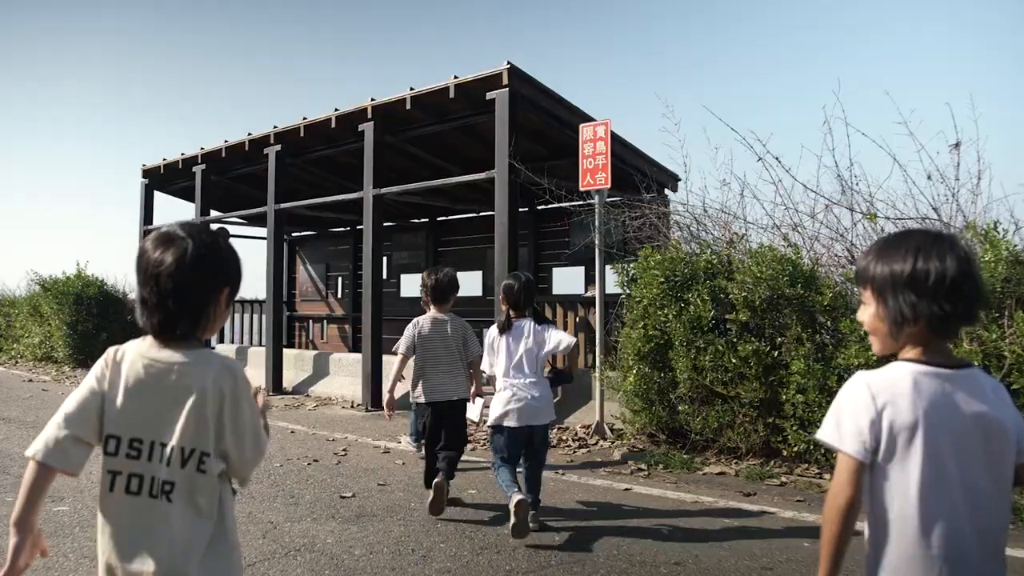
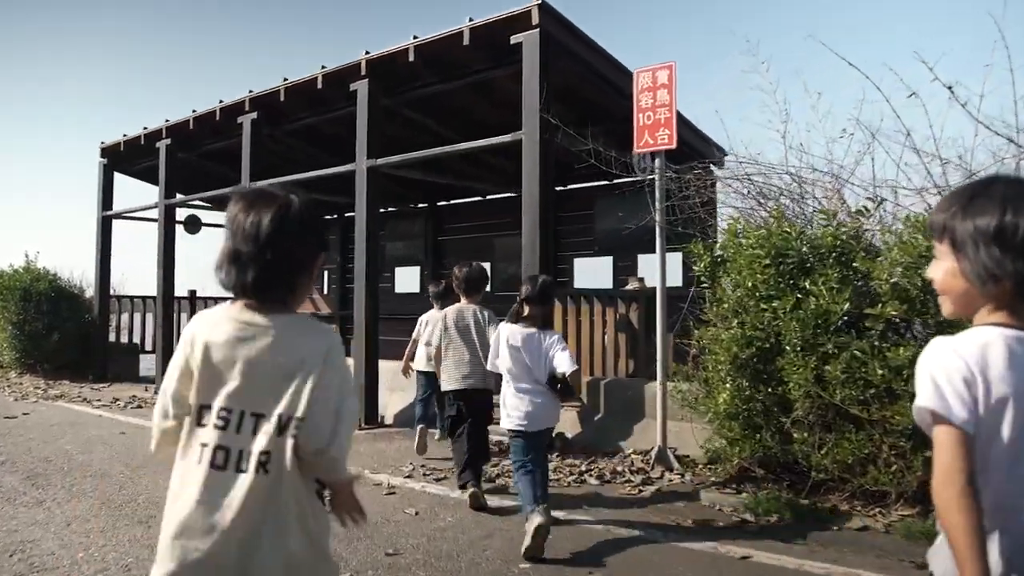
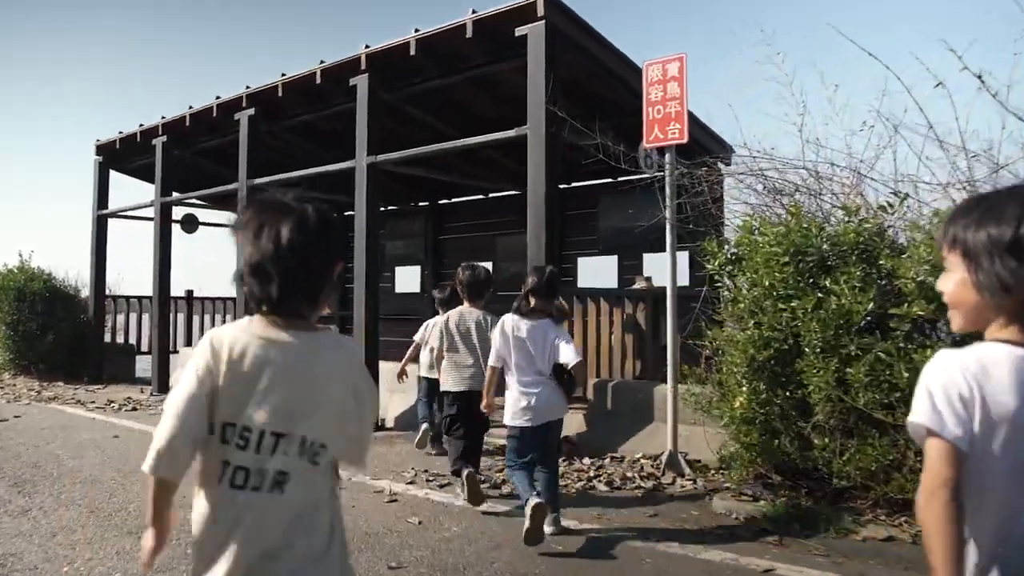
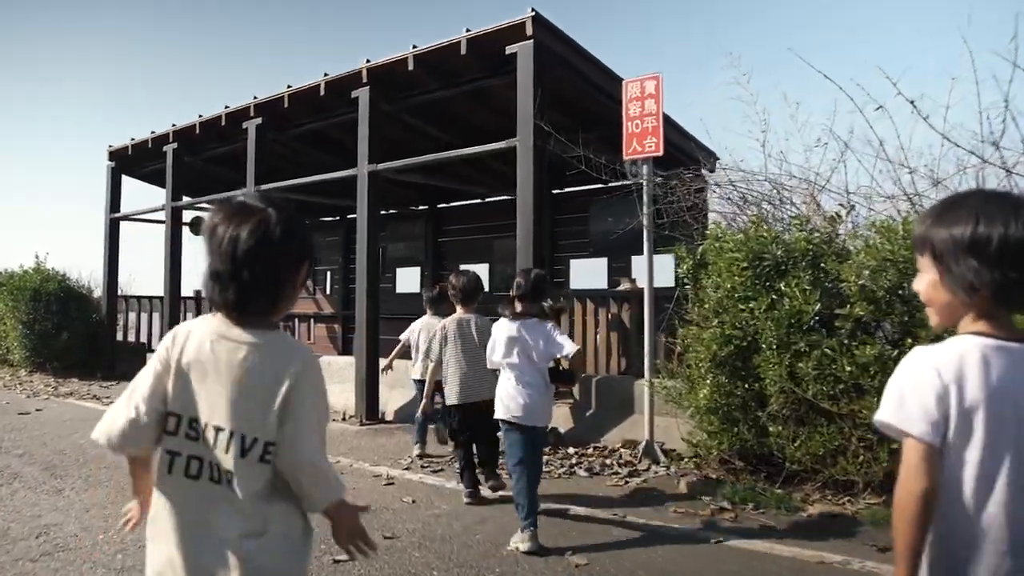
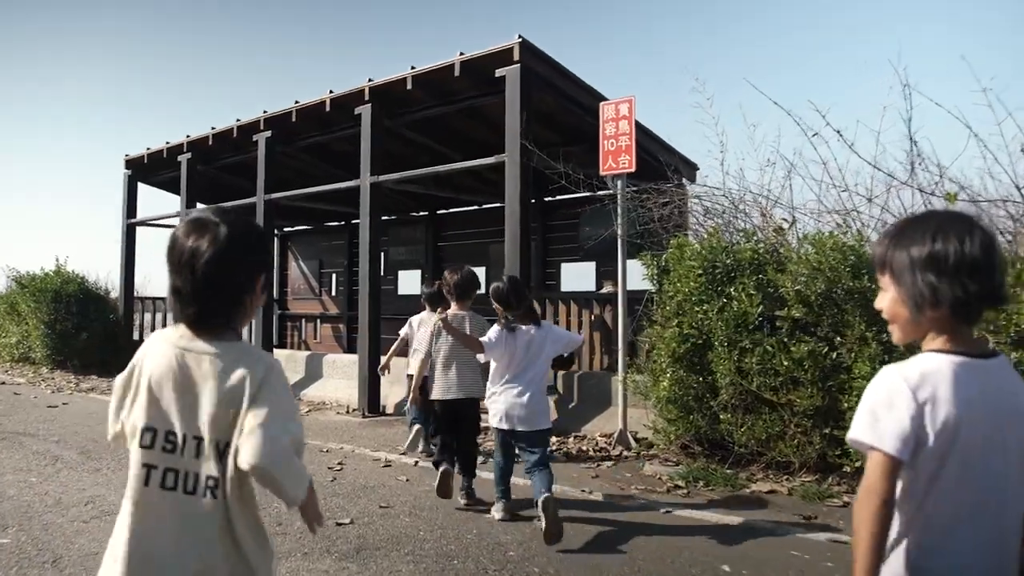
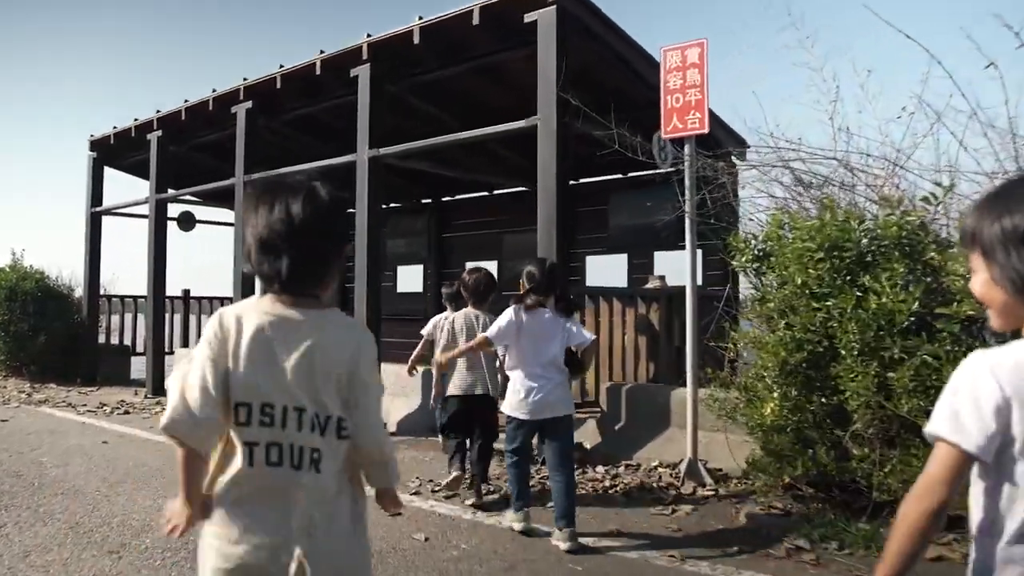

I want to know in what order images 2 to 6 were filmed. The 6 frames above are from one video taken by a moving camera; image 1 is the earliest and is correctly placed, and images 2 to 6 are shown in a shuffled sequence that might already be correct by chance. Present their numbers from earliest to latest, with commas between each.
5, 4, 2, 3, 6
